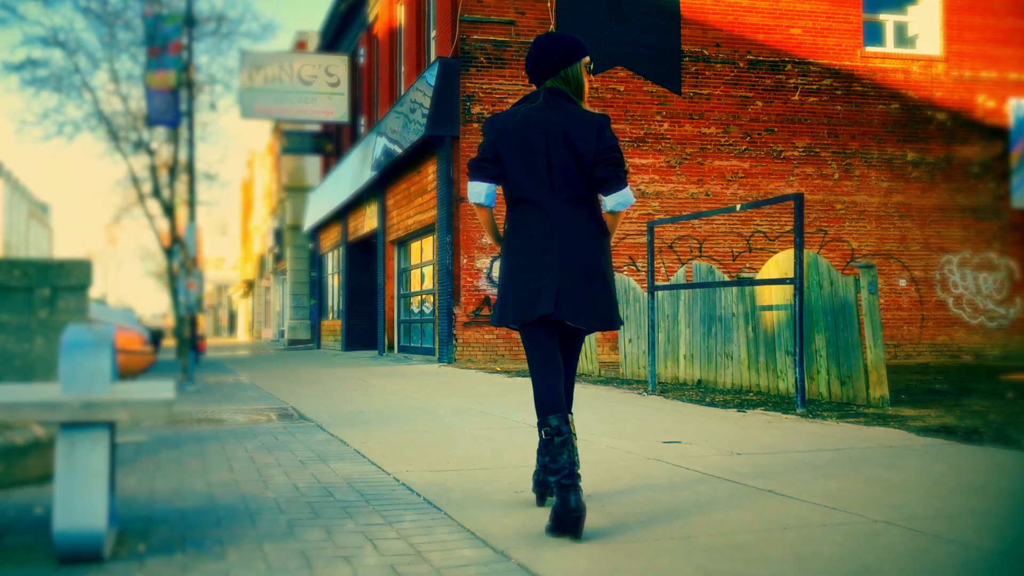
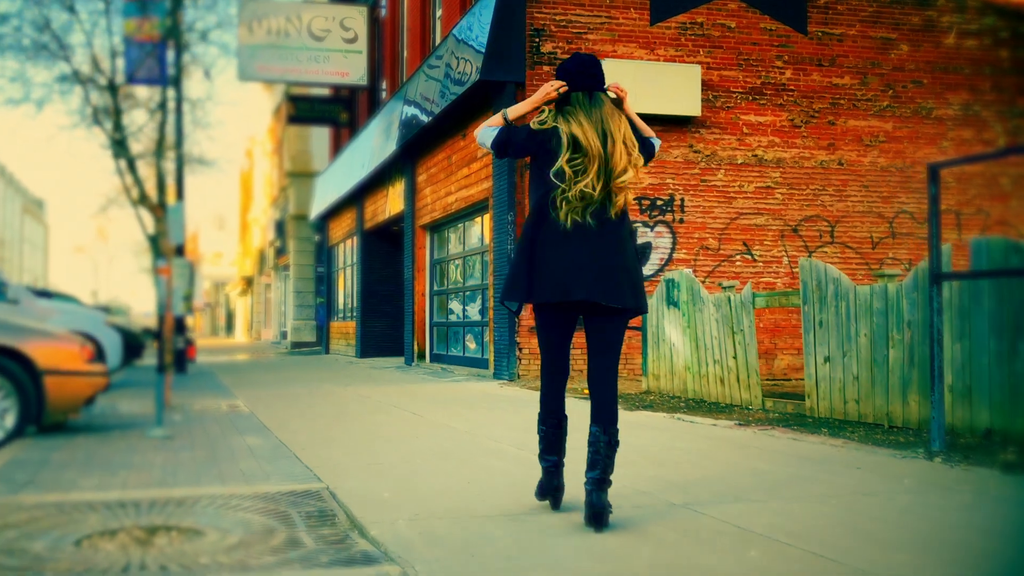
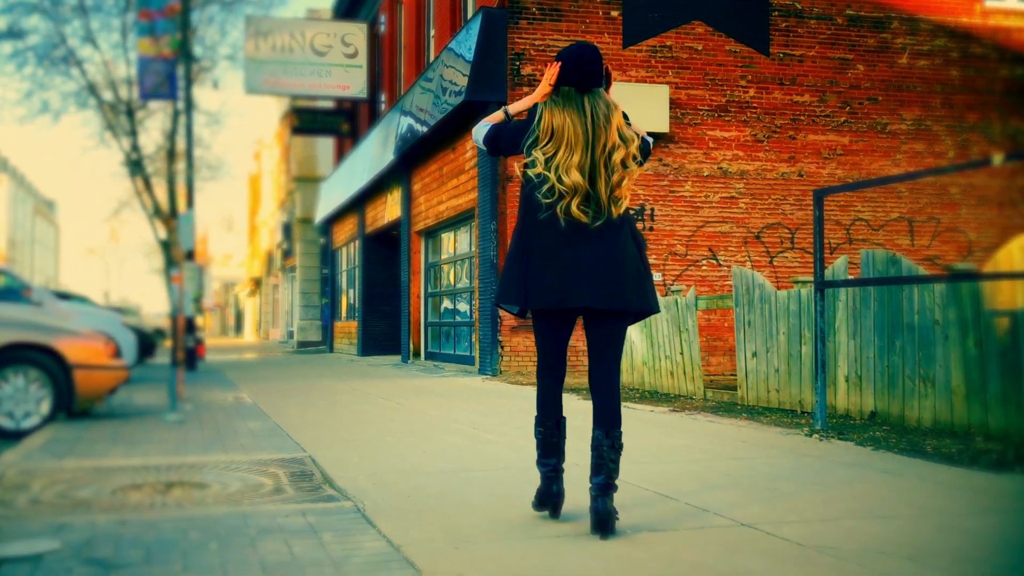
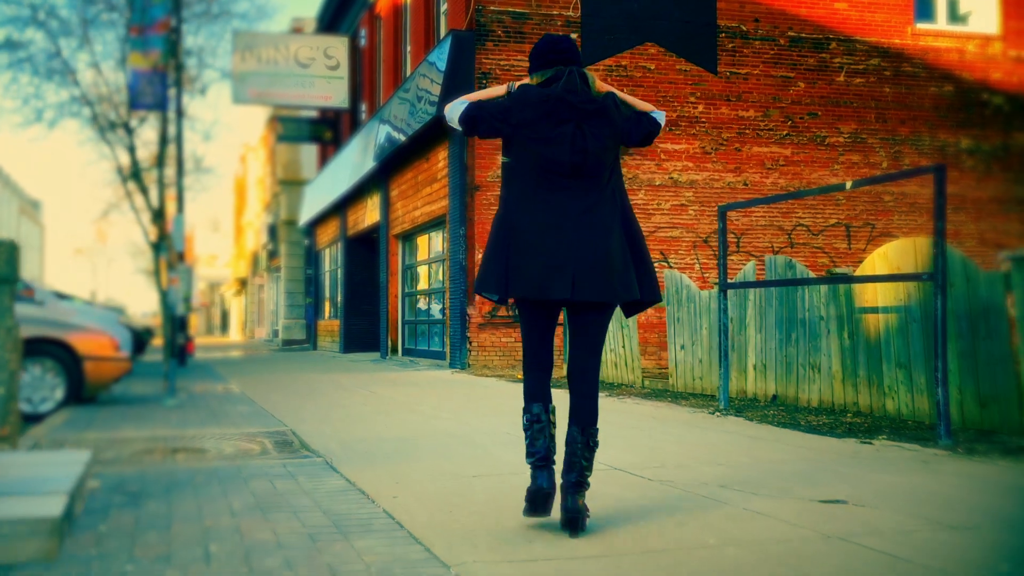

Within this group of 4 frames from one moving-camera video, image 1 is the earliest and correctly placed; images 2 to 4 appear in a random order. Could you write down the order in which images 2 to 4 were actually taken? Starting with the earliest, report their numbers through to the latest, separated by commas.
4, 3, 2
